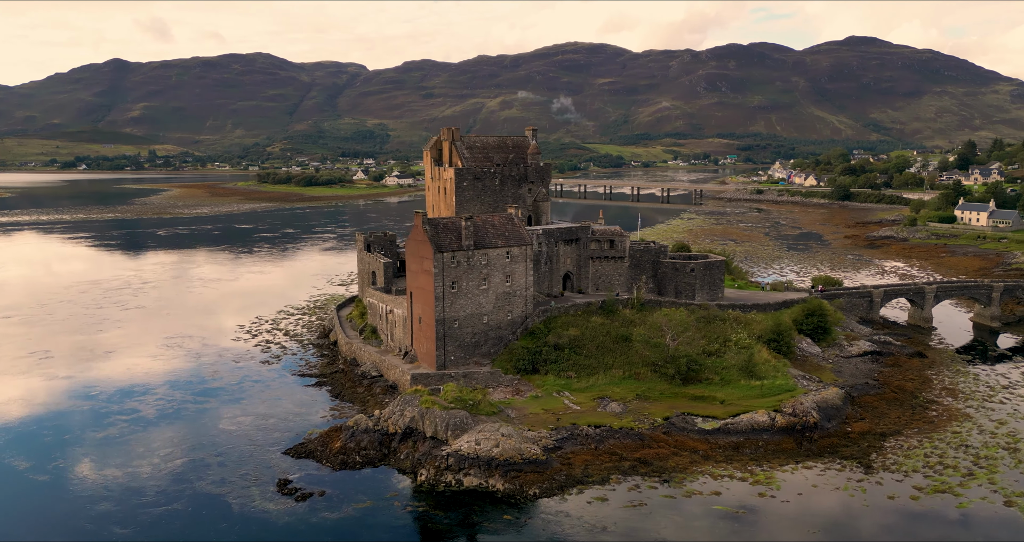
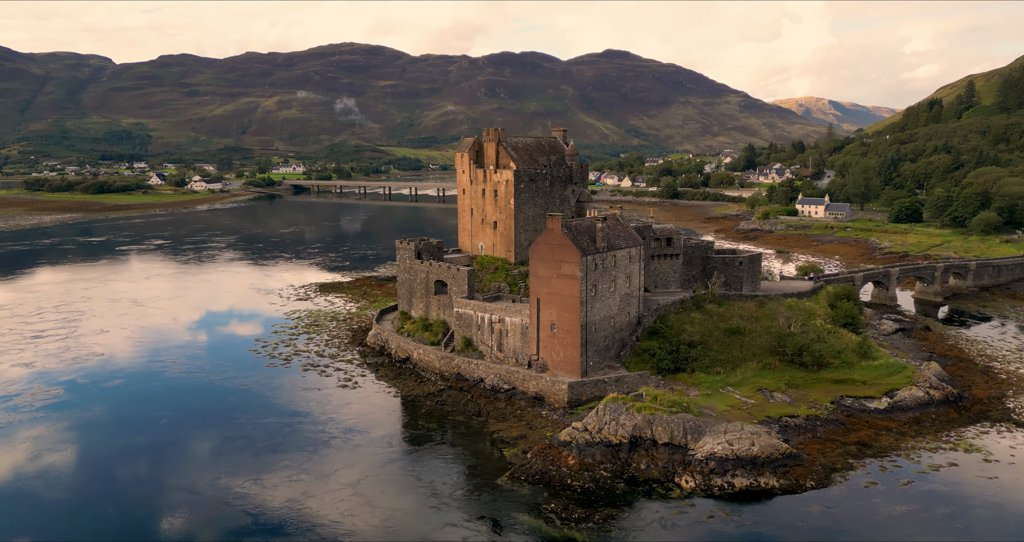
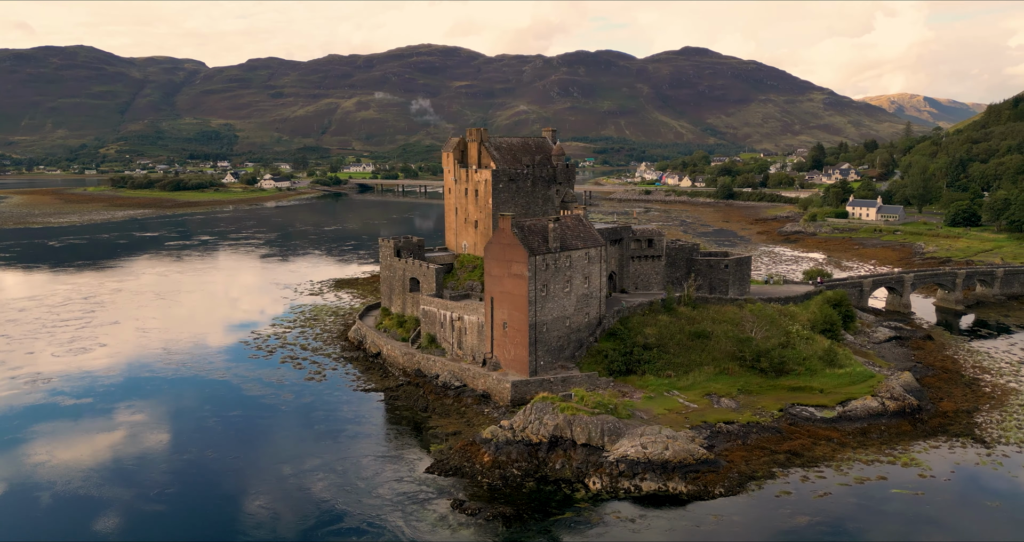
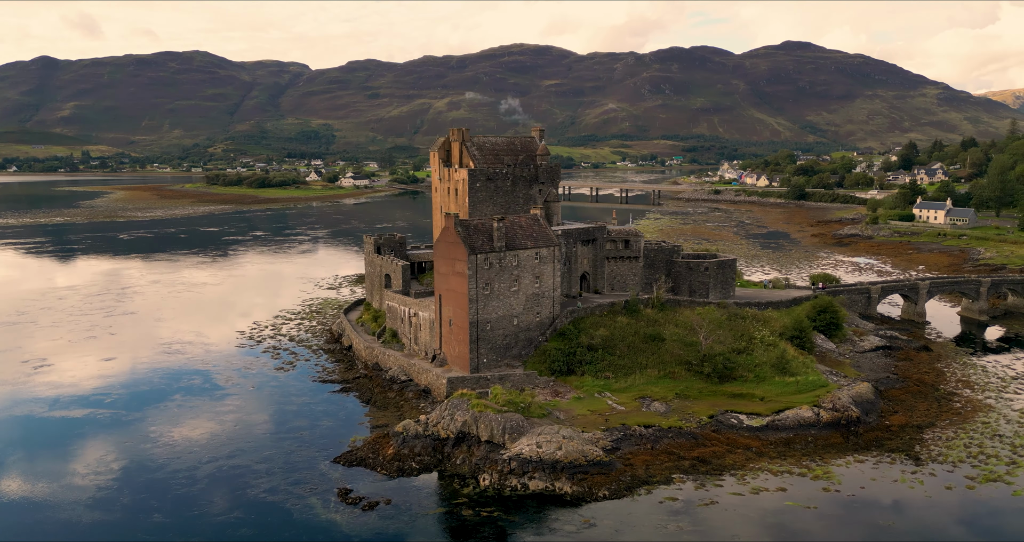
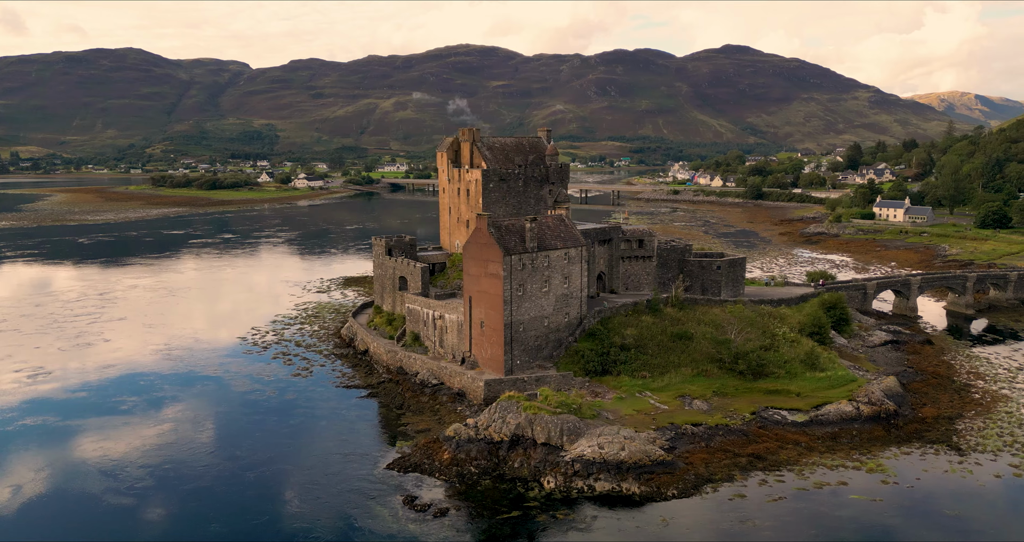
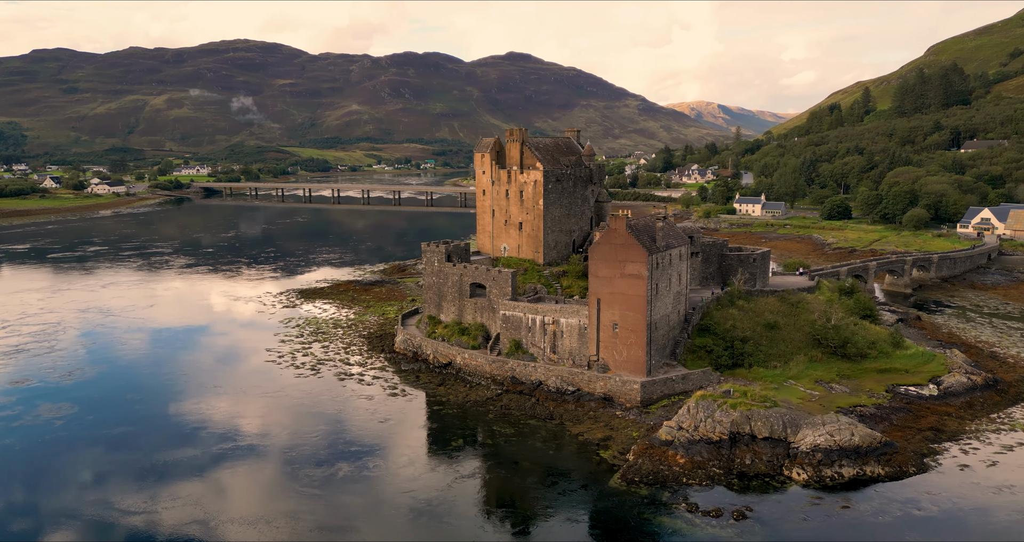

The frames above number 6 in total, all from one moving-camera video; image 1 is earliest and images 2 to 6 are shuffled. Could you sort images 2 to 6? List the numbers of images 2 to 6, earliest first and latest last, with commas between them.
4, 5, 3, 2, 6
